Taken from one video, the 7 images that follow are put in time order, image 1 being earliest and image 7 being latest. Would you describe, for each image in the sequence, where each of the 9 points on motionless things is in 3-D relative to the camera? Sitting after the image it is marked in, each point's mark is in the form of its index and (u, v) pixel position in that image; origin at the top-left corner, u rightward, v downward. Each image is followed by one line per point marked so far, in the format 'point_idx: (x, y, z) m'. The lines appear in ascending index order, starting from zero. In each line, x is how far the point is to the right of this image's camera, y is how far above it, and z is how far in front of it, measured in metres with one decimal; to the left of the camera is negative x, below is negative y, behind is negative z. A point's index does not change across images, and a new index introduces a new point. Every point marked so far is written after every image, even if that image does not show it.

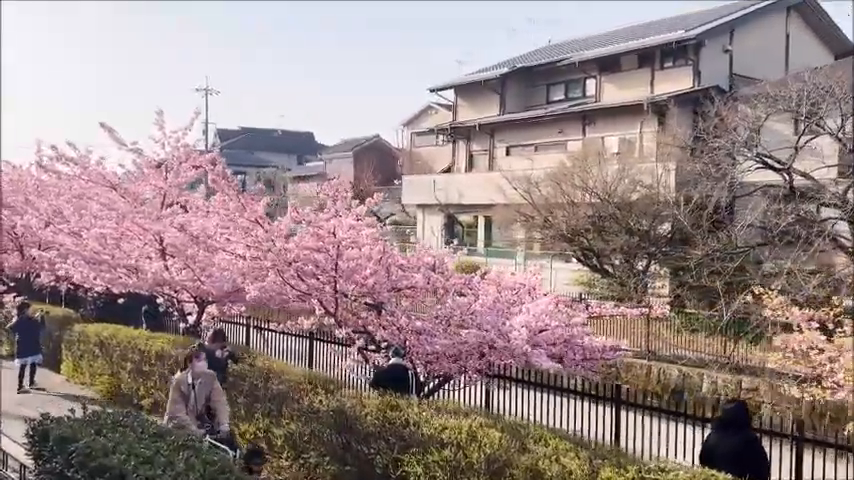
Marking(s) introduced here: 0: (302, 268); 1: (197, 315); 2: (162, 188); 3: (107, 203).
0: (-1.2, -0.3, +8.1) m
1: (-3.4, -1.1, +12.0) m
2: (-4.1, +0.8, +12.5) m
3: (-4.7, +0.6, +12.0) m
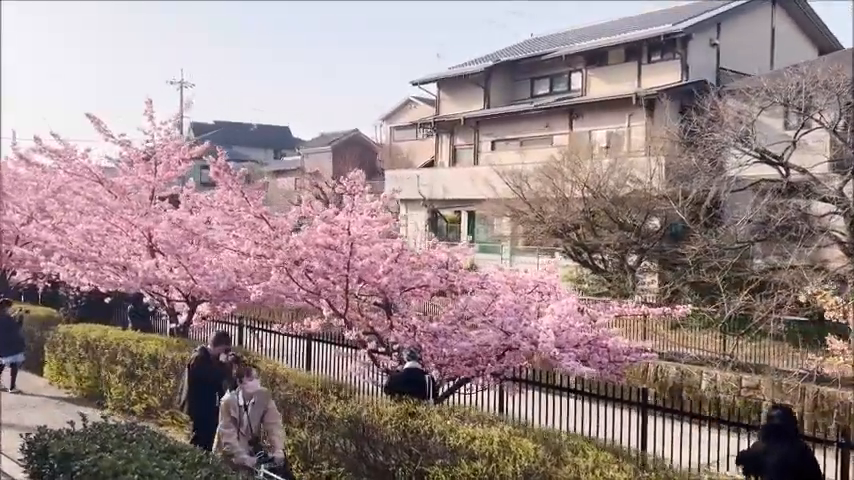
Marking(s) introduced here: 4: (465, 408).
0: (-1.1, -0.3, +7.7) m
1: (-3.4, -1.1, +11.5) m
2: (-4.1, +0.9, +11.9) m
3: (-4.7, +0.6, +11.4) m
4: (+0.4, -1.5, +7.0) m
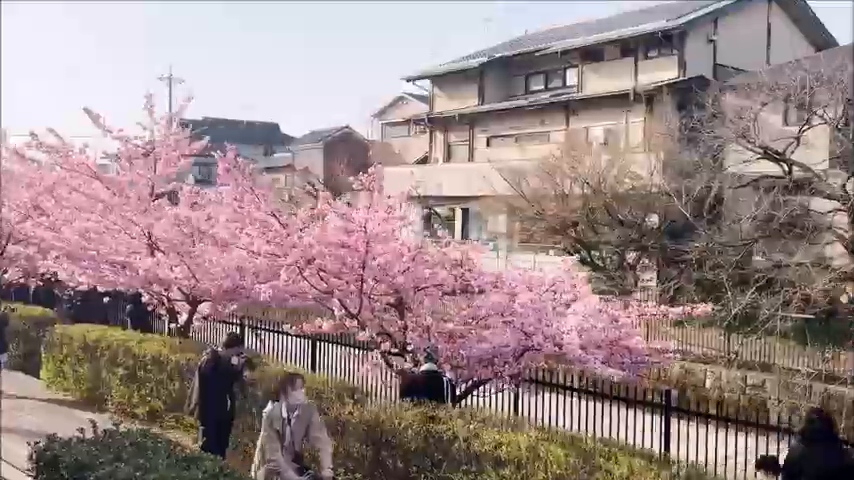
0: (-0.9, -0.2, +7.4) m
1: (-3.3, -1.0, +11.2) m
2: (-4.0, +0.9, +11.6) m
3: (-4.6, +0.6, +11.1) m
4: (+0.5, -1.5, +6.8) m
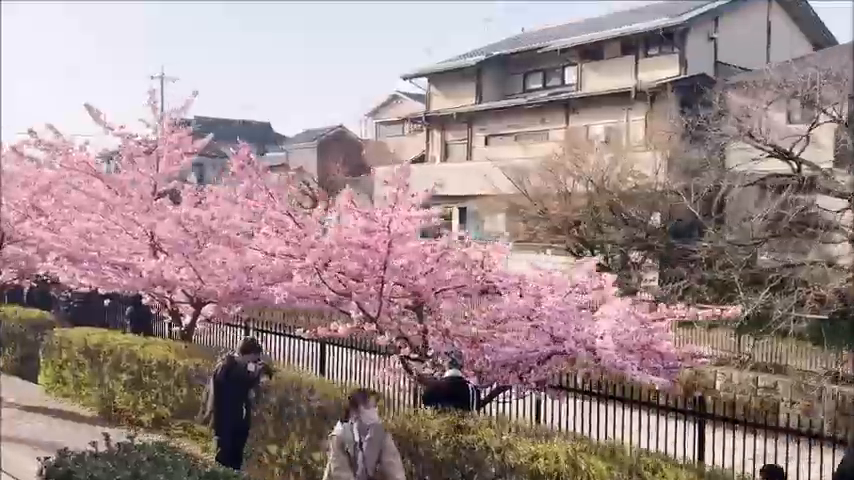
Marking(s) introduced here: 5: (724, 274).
0: (-0.7, -0.2, +7.1) m
1: (-3.2, -1.1, +10.9) m
2: (-3.8, +0.9, +11.3) m
3: (-4.5, +0.6, +10.7) m
4: (+0.7, -1.5, +6.5) m
5: (+5.9, -0.7, +16.0) m
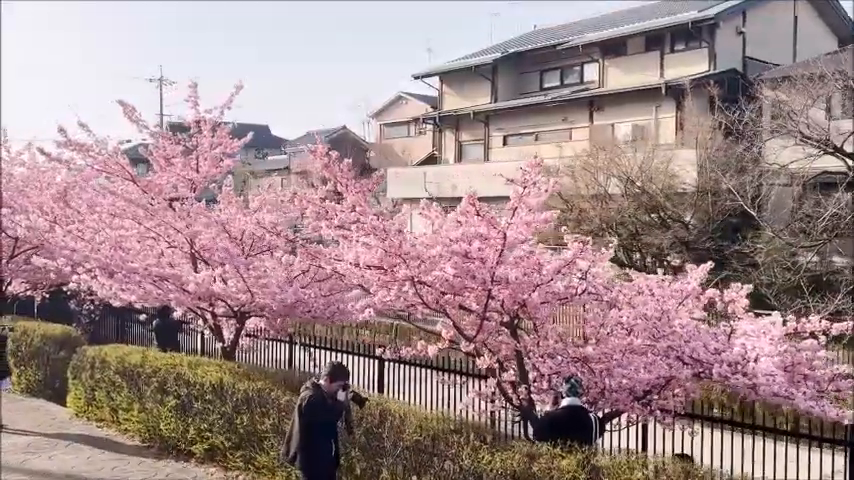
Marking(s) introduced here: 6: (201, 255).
0: (+0.1, -0.3, +6.2) m
1: (-2.3, -1.2, +10.0) m
2: (-3.0, +0.8, +10.3) m
3: (-3.6, +0.5, +9.8) m
4: (+1.6, -1.5, +5.6) m
5: (+6.7, -0.7, +15.1) m
6: (-2.7, -0.2, +9.7) m
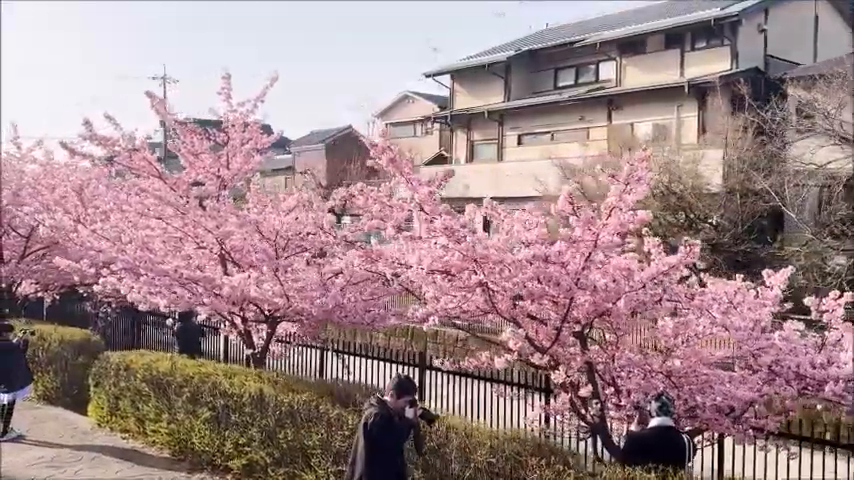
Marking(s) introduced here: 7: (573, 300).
0: (+0.6, -0.3, +5.7) m
1: (-1.8, -1.2, +9.4) m
2: (-2.5, +0.8, +9.8) m
3: (-3.1, +0.5, +9.3) m
4: (+2.1, -1.5, +5.1) m
5: (+7.2, -0.7, +14.6) m
6: (-2.2, -0.2, +9.2) m
7: (+1.0, -0.4, +5.6) m
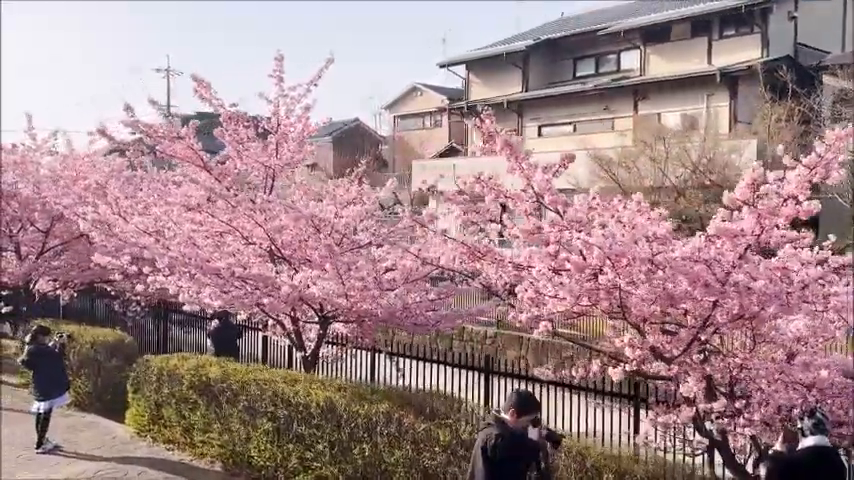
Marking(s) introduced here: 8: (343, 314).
0: (+1.4, -0.3, +5.0) m
1: (-1.1, -1.1, +8.8) m
2: (-1.8, +0.8, +9.1) m
3: (-2.4, +0.6, +8.6) m
4: (+2.8, -1.5, +4.4) m
5: (+7.9, -0.6, +13.9) m
6: (-1.5, -0.1, +8.5) m
7: (+1.7, -0.4, +5.0) m
8: (-0.9, -0.8, +8.3) m
